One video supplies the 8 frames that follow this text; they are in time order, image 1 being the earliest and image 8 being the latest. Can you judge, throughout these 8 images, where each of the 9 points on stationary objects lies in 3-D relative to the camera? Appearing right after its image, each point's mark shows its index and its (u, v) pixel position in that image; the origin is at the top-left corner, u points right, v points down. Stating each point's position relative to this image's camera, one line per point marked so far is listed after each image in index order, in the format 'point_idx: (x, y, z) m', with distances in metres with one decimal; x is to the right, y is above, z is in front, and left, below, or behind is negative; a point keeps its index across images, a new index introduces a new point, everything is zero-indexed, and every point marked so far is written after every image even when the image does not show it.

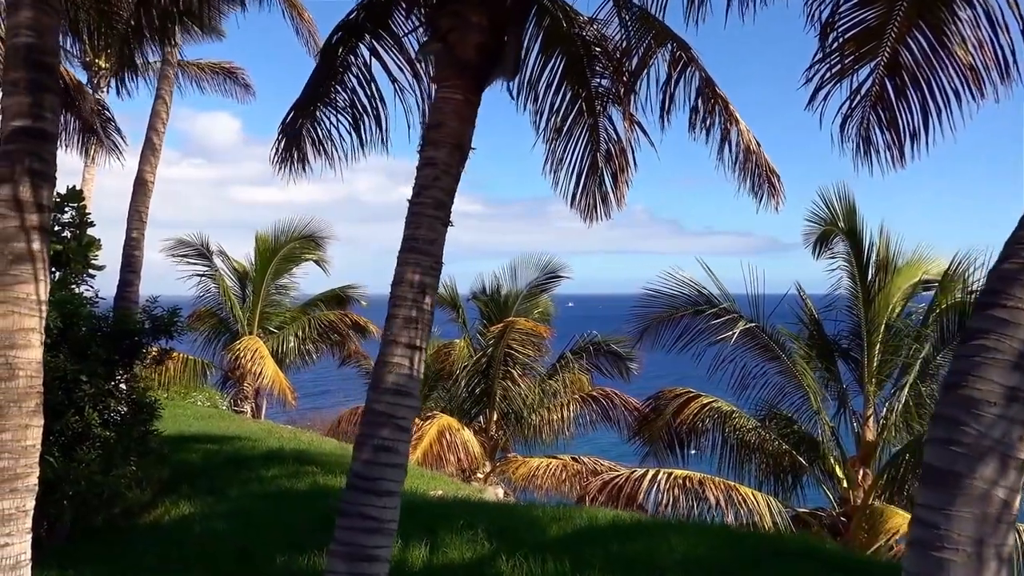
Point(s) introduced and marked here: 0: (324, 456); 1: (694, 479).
0: (-2.1, -2.0, +9.7) m
1: (+2.1, -2.2, +9.4) m
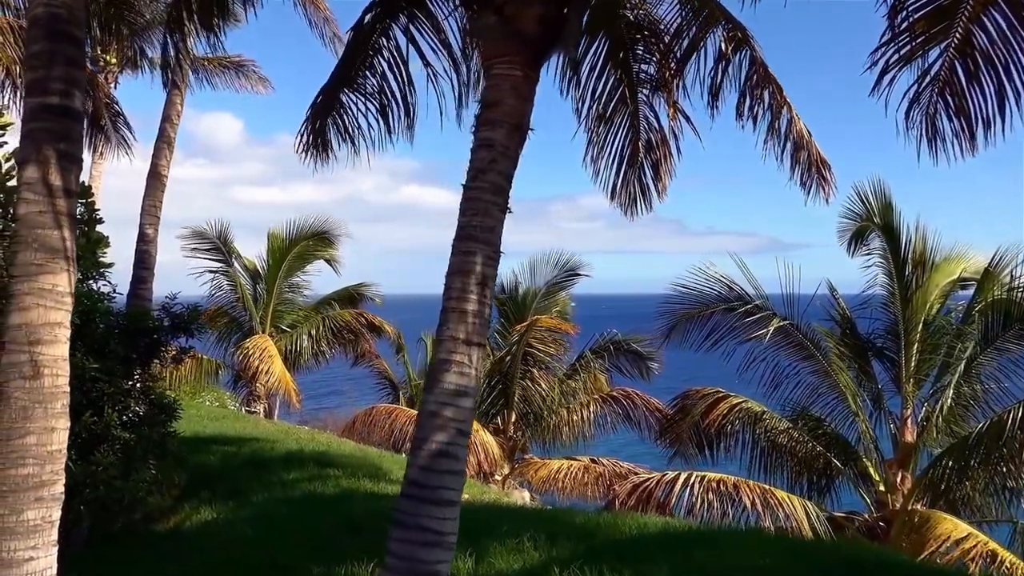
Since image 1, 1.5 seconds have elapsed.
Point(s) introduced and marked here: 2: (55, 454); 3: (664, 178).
0: (-1.8, -1.9, +9.3) m
1: (+2.4, -2.1, +9.1) m
2: (-1.9, -0.7, +3.5) m
3: (+1.3, +0.9, +7.0) m
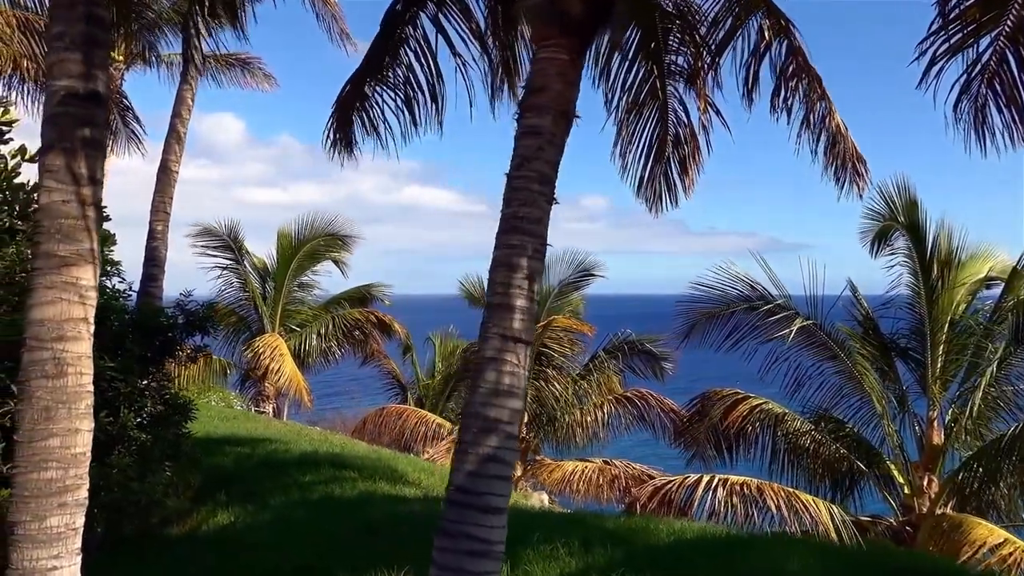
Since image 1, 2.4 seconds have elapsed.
0: (-1.6, -1.9, +9.2) m
1: (+2.6, -2.1, +8.9) m
2: (-1.7, -0.7, +3.3) m
3: (+1.5, +0.9, +6.8) m
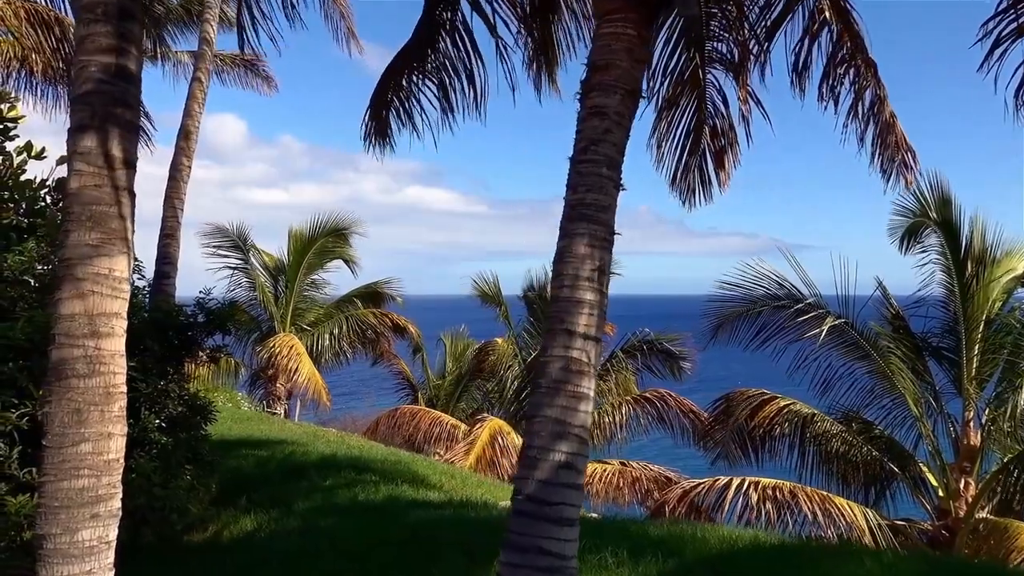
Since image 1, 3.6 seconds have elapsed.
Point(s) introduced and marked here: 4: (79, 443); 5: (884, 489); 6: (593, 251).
0: (-1.4, -1.9, +8.9) m
1: (+2.8, -2.1, +8.7) m
2: (-1.4, -0.6, +3.0) m
3: (+1.7, +1.0, +6.6) m
4: (-1.5, -0.5, +2.9) m
5: (+4.3, -2.3, +9.7) m
6: (+0.3, +0.1, +3.1) m
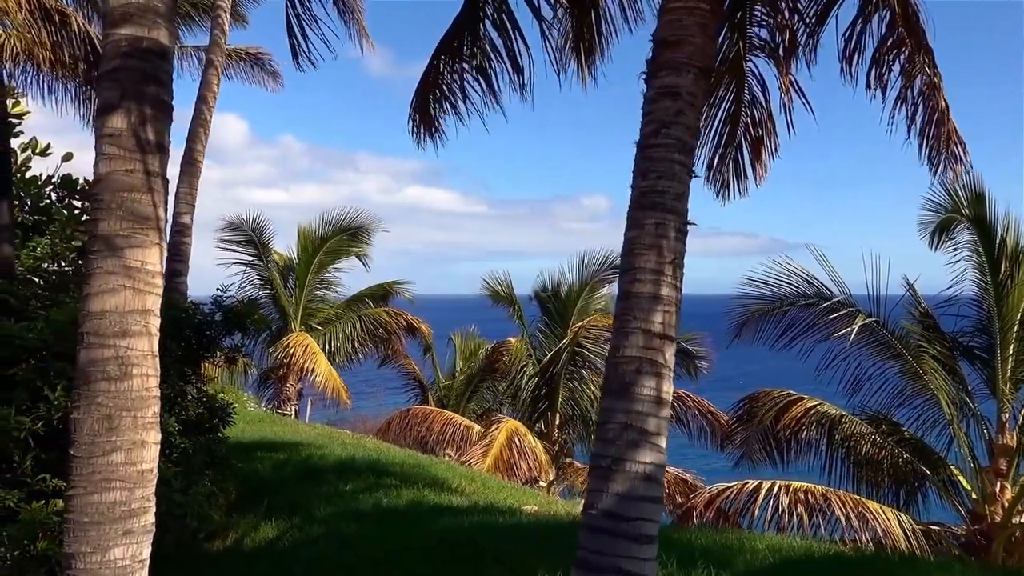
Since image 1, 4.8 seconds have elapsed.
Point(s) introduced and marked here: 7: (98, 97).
0: (-1.1, -1.9, +8.6) m
1: (+3.1, -2.1, +8.4) m
2: (-1.2, -0.6, +2.8) m
3: (+2.0, +1.0, +6.3) m
4: (-1.3, -0.5, +2.7) m
5: (+4.5, -2.3, +9.4) m
6: (+0.5, +0.2, +2.9) m
7: (-1.4, +0.6, +2.8) m
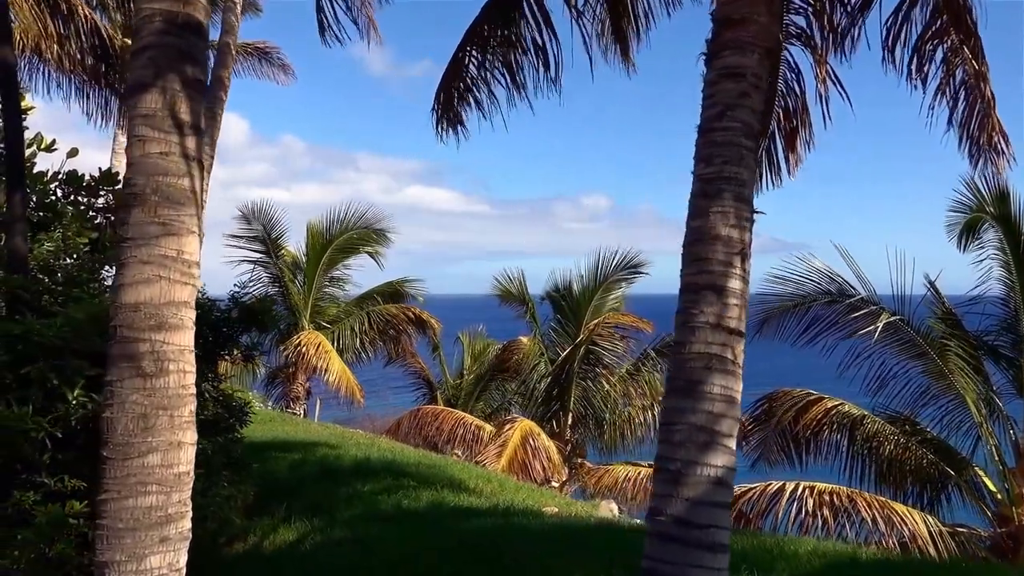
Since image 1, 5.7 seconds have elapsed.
0: (-1.0, -1.8, +8.5) m
1: (+3.2, -2.0, +8.2) m
2: (-1.0, -0.6, +2.6) m
3: (+2.1, +1.0, +6.1) m
4: (-1.1, -0.5, +2.5) m
5: (+4.7, -2.3, +9.3) m
6: (+0.7, +0.2, +2.7) m
7: (-1.2, +0.7, +2.7) m
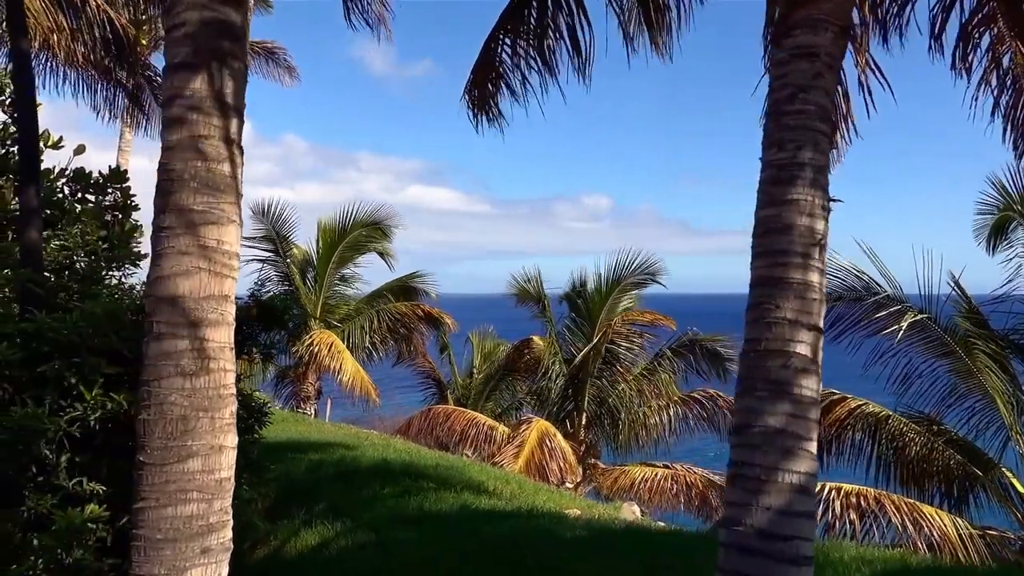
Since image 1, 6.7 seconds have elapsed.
0: (-0.8, -1.8, +8.3) m
1: (+3.4, -2.0, +8.1) m
2: (-0.8, -0.6, +2.4) m
3: (+2.3, +1.0, +6.0) m
4: (-0.9, -0.5, +2.3) m
5: (+4.9, -2.3, +9.1) m
6: (+0.9, +0.2, +2.5) m
7: (-1.0, +0.7, +2.5) m
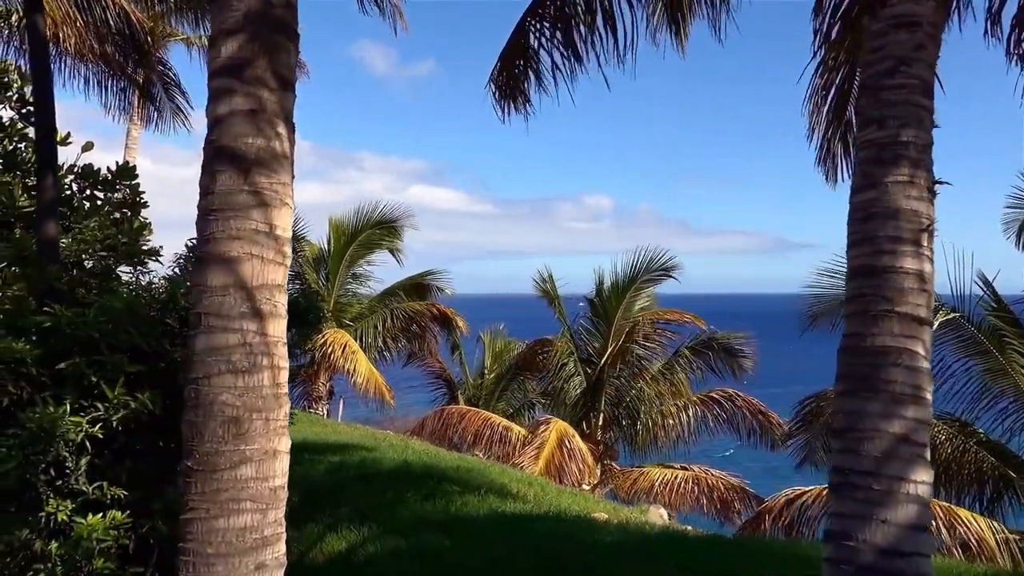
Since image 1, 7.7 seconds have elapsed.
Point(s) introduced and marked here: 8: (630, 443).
0: (-0.5, -1.8, +8.1) m
1: (+3.7, -2.0, +7.8) m
2: (-0.6, -0.5, +2.2) m
3: (+2.6, +1.1, +5.7) m
4: (-0.7, -0.4, +2.1) m
5: (+5.2, -2.2, +8.9) m
6: (+1.1, +0.2, +2.3) m
7: (-0.8, +0.7, +2.3) m
8: (+1.8, -2.4, +12.9) m
